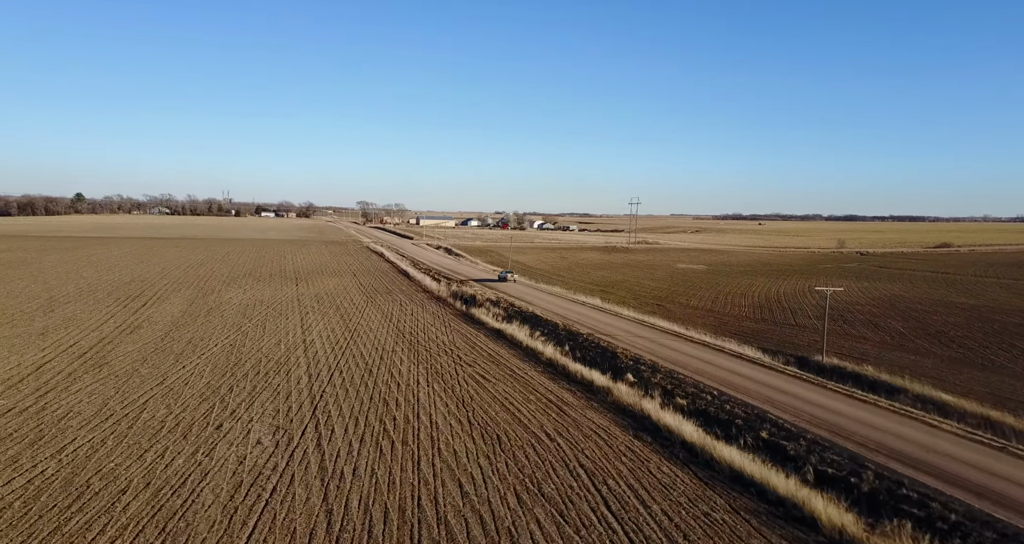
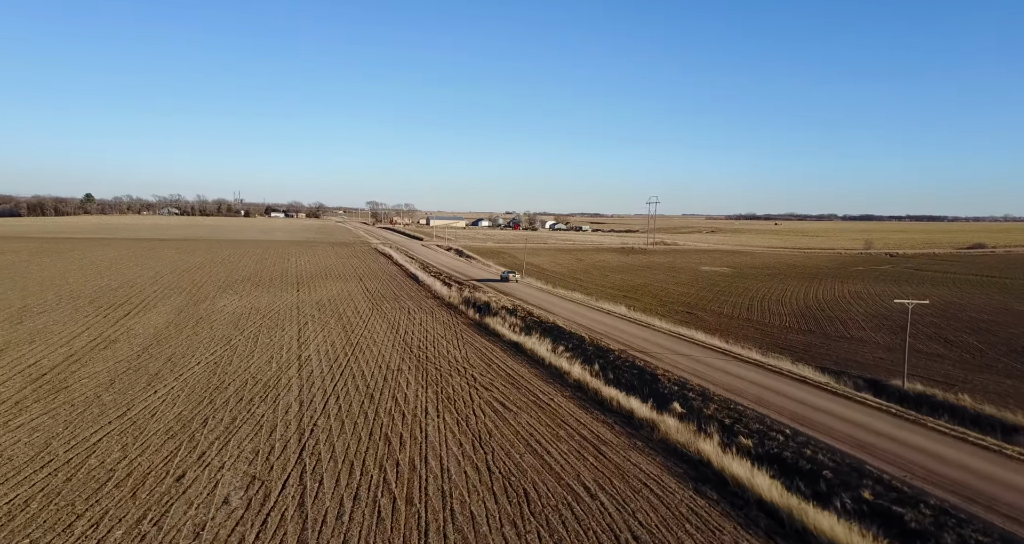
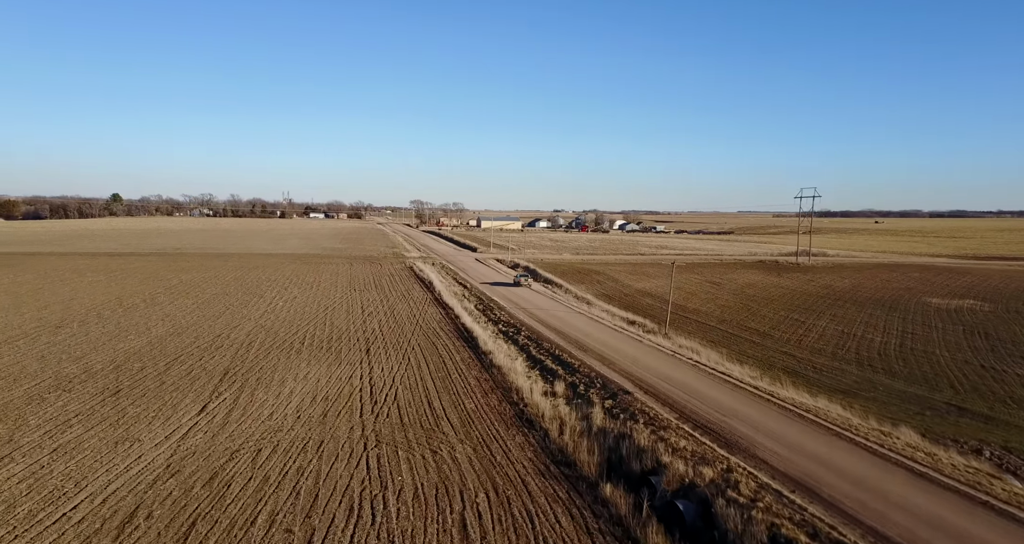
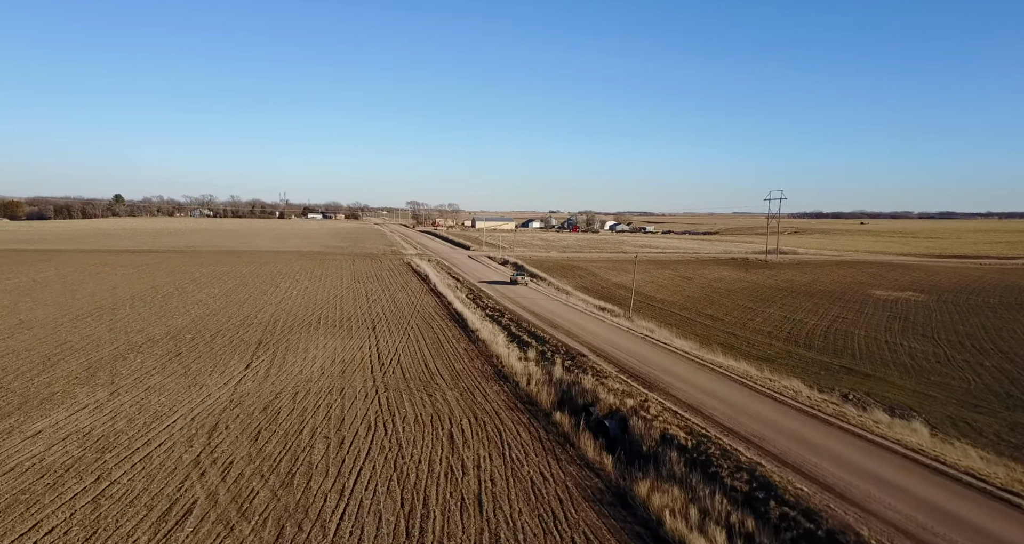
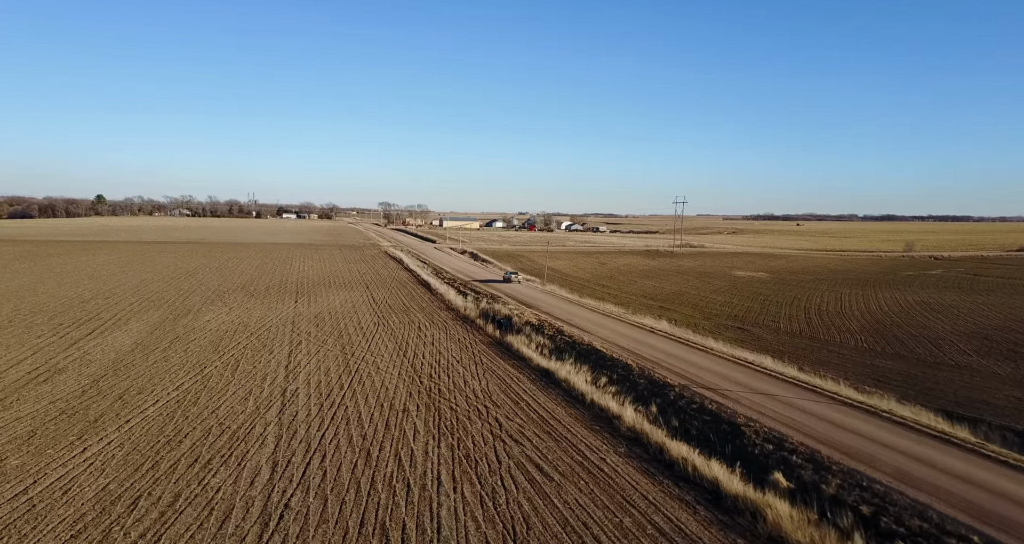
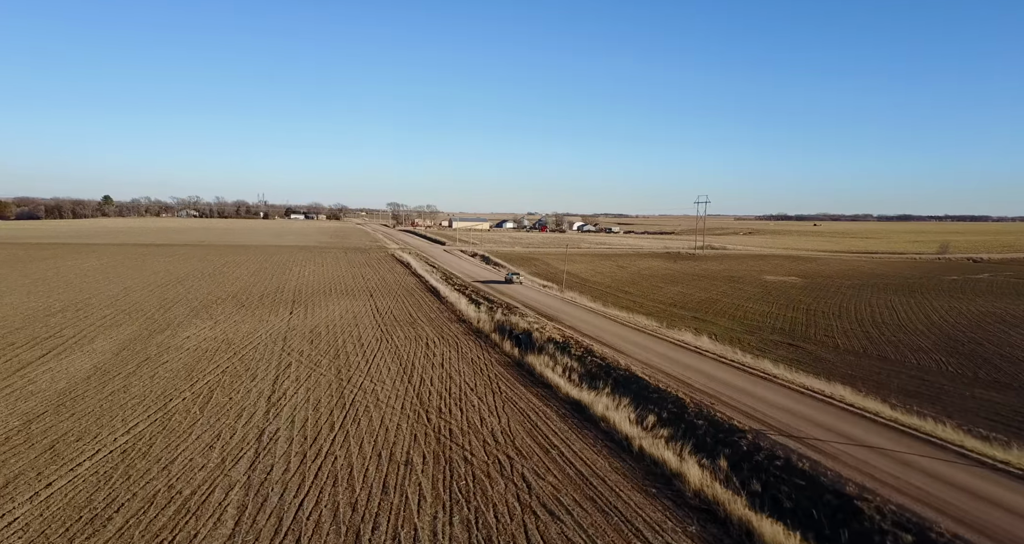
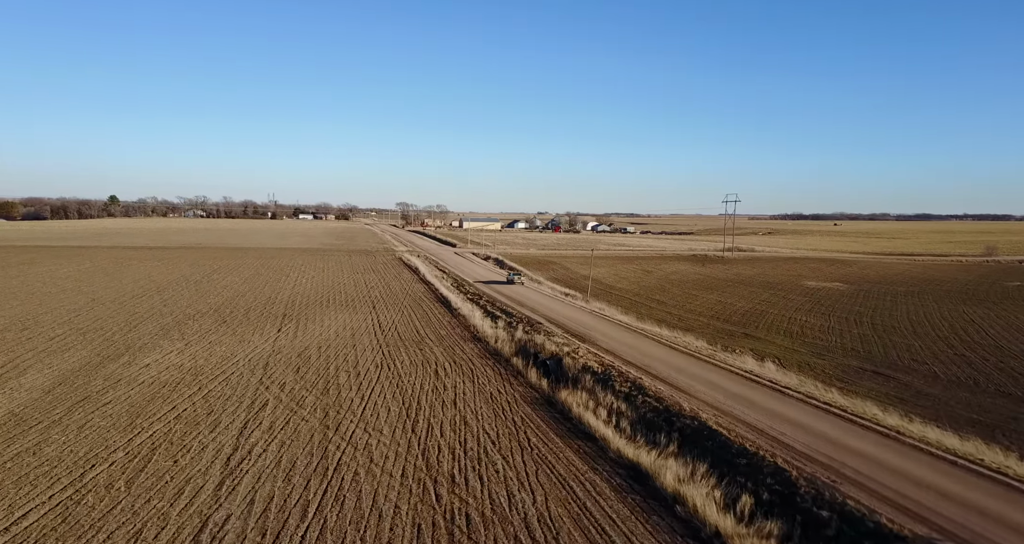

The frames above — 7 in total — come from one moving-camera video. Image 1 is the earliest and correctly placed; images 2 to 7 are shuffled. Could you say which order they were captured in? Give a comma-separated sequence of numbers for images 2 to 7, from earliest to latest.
2, 5, 6, 7, 4, 3
